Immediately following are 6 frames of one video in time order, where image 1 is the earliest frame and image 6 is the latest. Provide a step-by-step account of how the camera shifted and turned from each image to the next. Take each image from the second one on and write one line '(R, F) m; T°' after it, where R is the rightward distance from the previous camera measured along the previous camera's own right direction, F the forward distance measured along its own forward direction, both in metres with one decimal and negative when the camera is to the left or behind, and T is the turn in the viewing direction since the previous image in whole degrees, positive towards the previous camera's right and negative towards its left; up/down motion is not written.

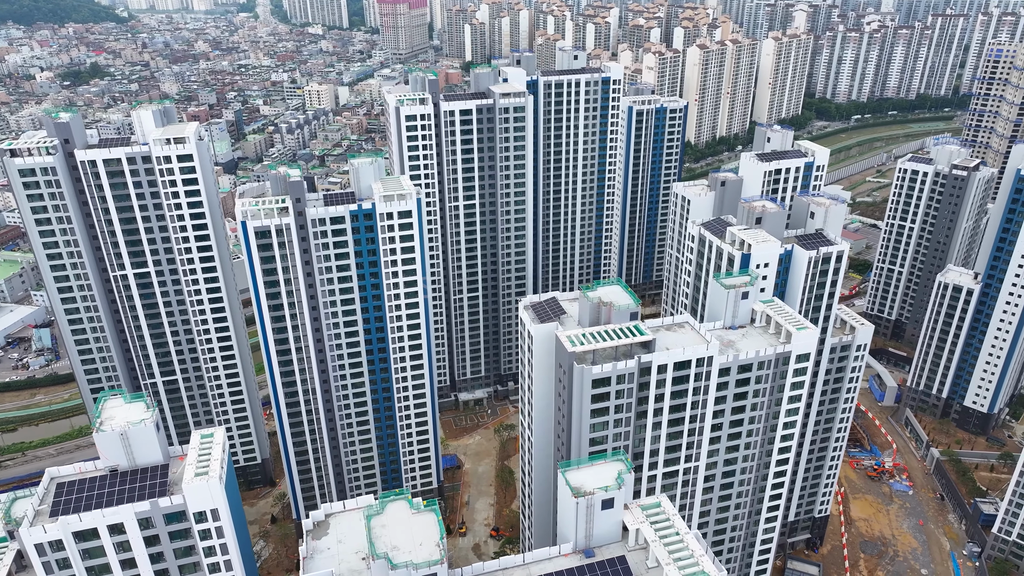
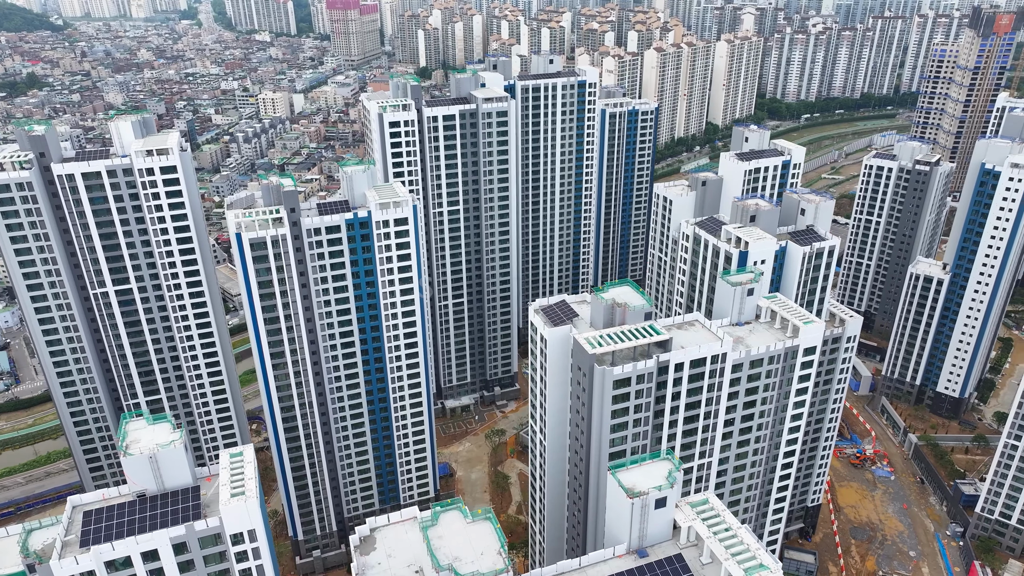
(-6.1, +0.3) m; +4°
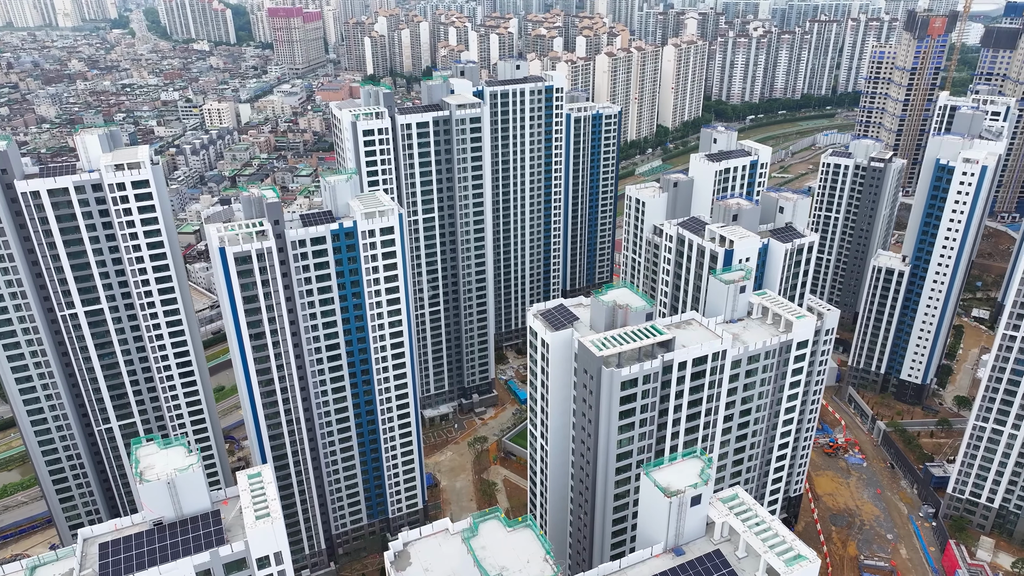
(-5.3, +0.3) m; +4°
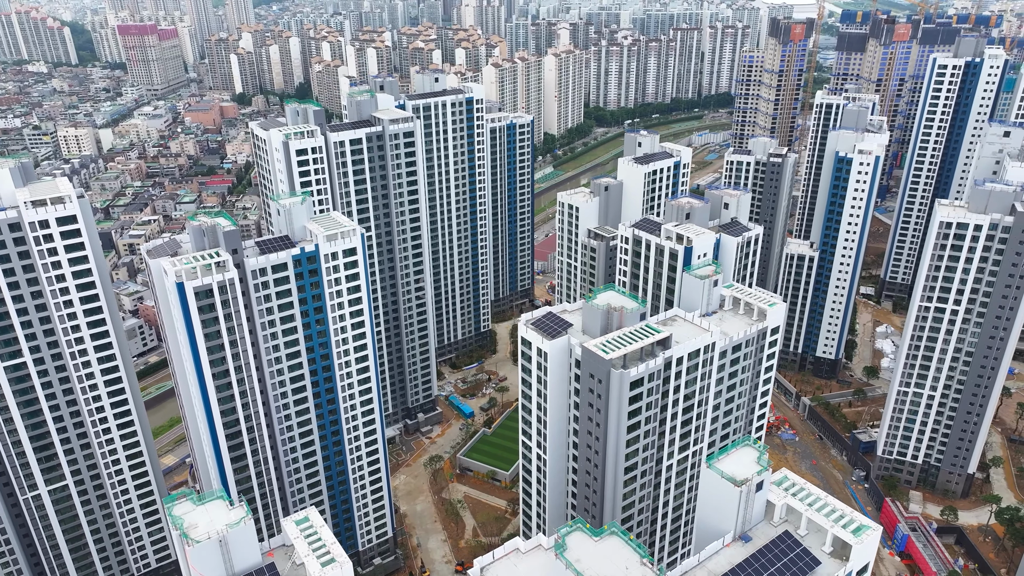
(-11.8, +1.4) m; +10°
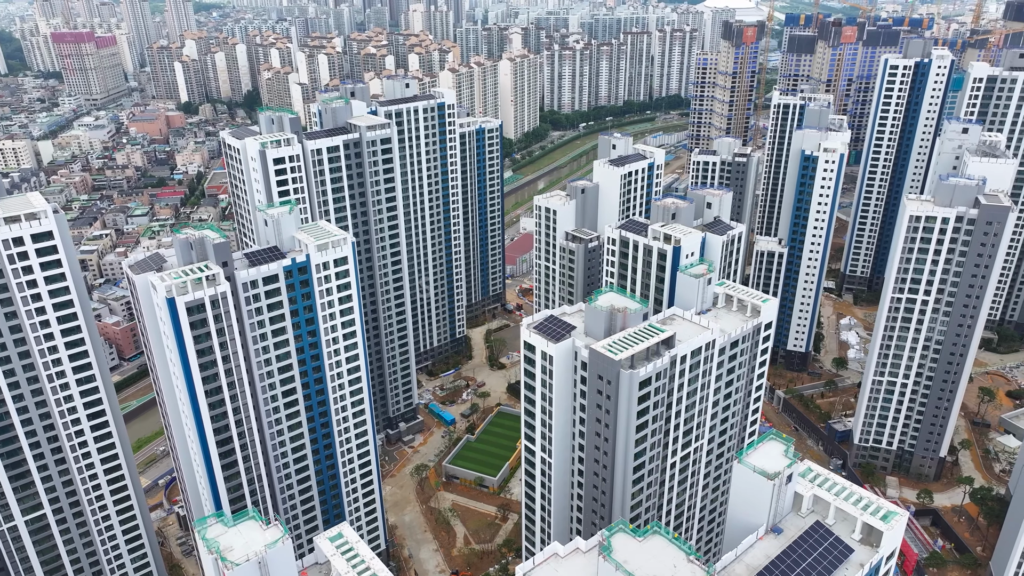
(-5.4, +0.3) m; +4°
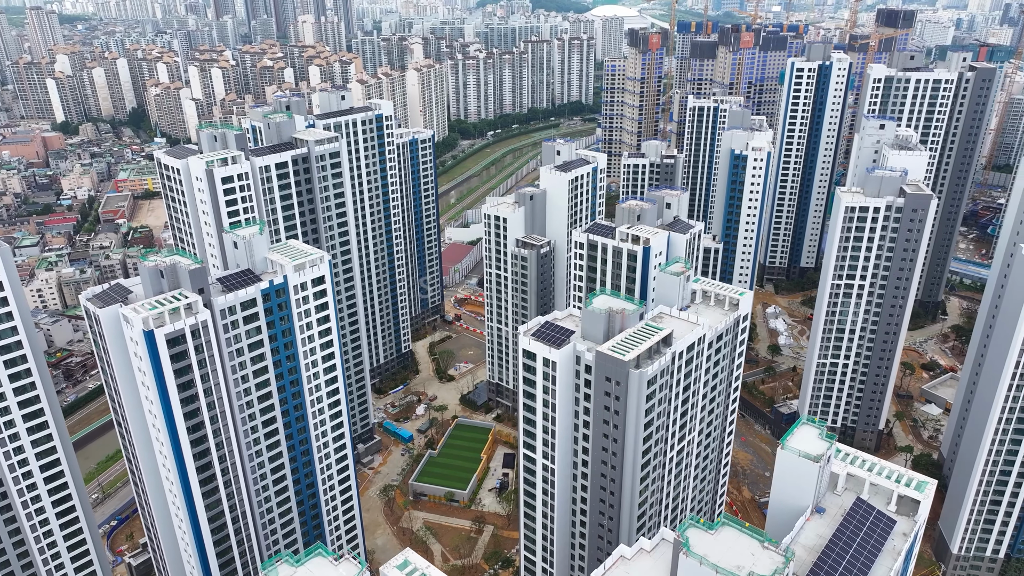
(-10.2, +1.0) m; +8°
